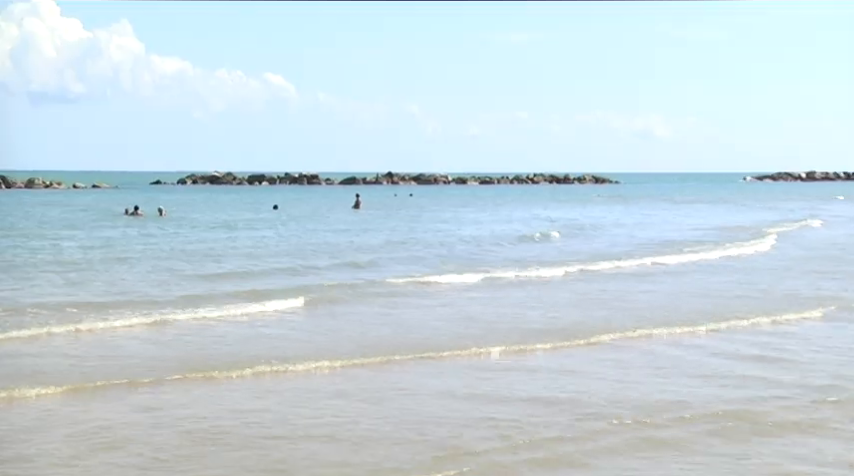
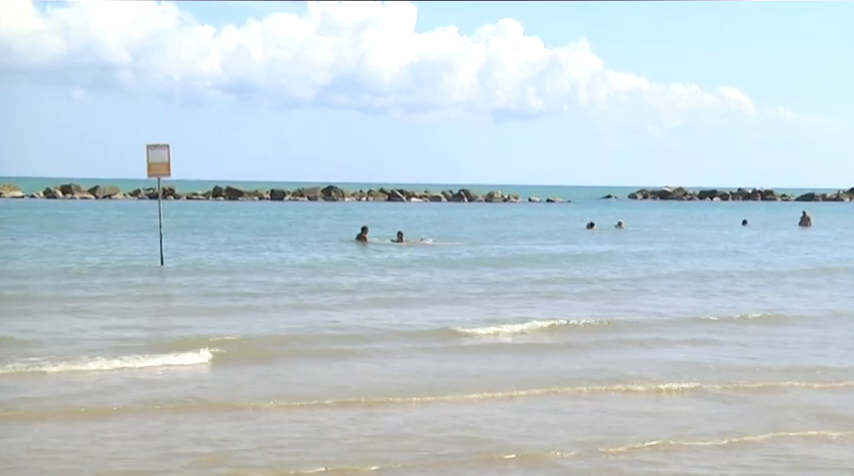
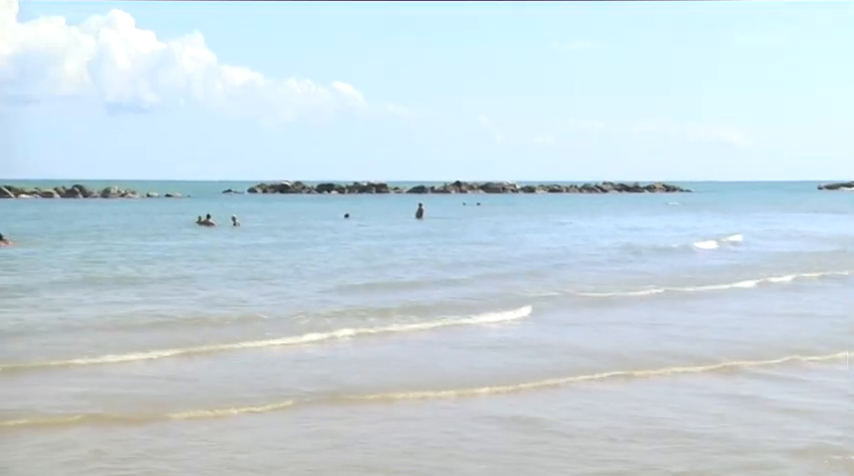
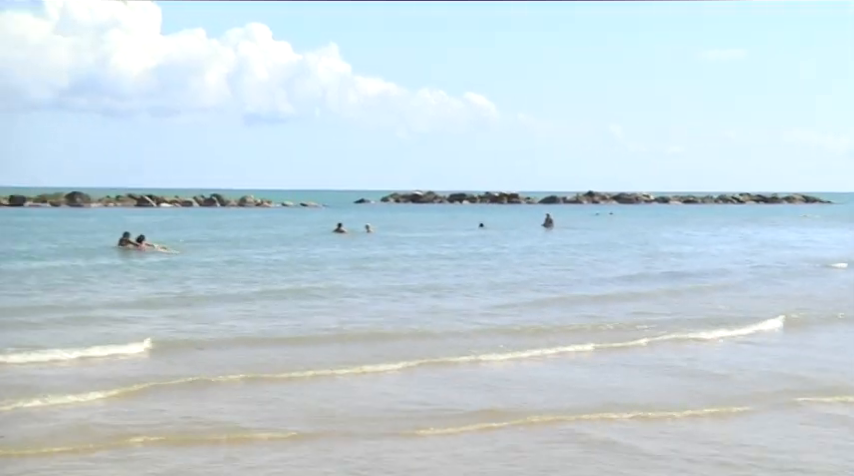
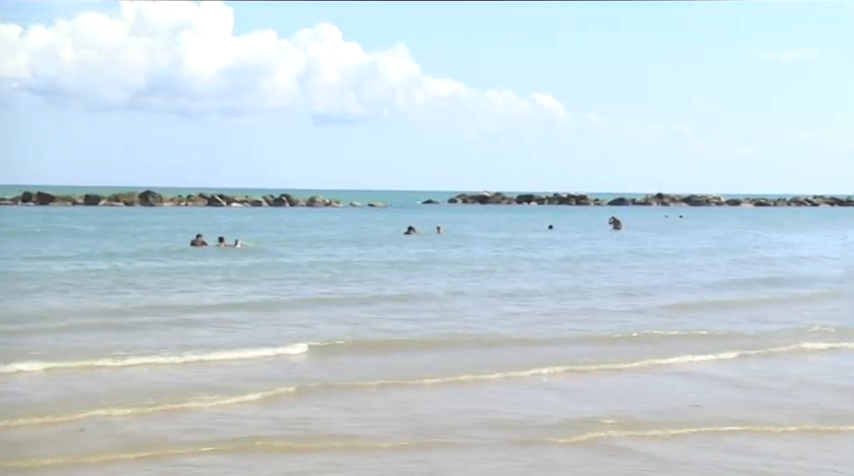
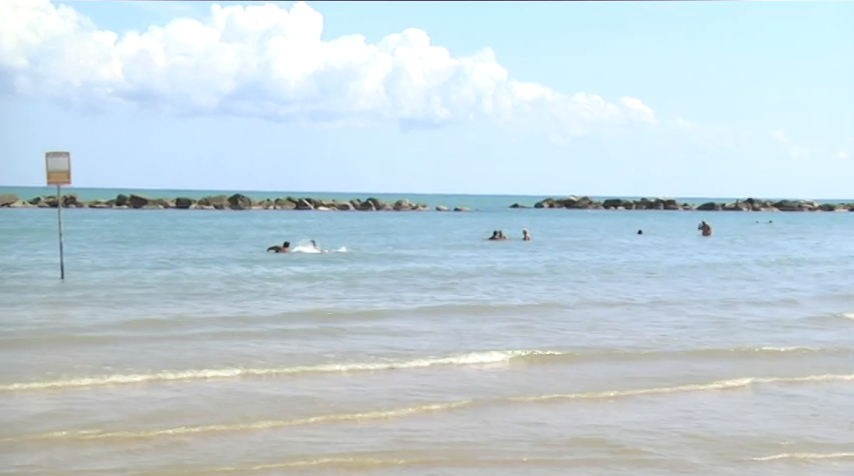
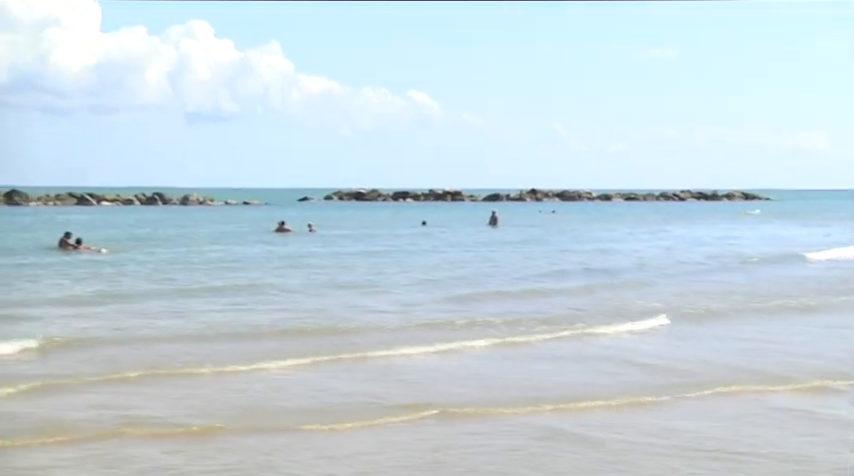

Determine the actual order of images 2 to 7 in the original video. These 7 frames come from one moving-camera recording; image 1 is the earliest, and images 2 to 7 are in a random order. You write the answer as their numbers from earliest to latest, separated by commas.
3, 7, 4, 5, 6, 2
